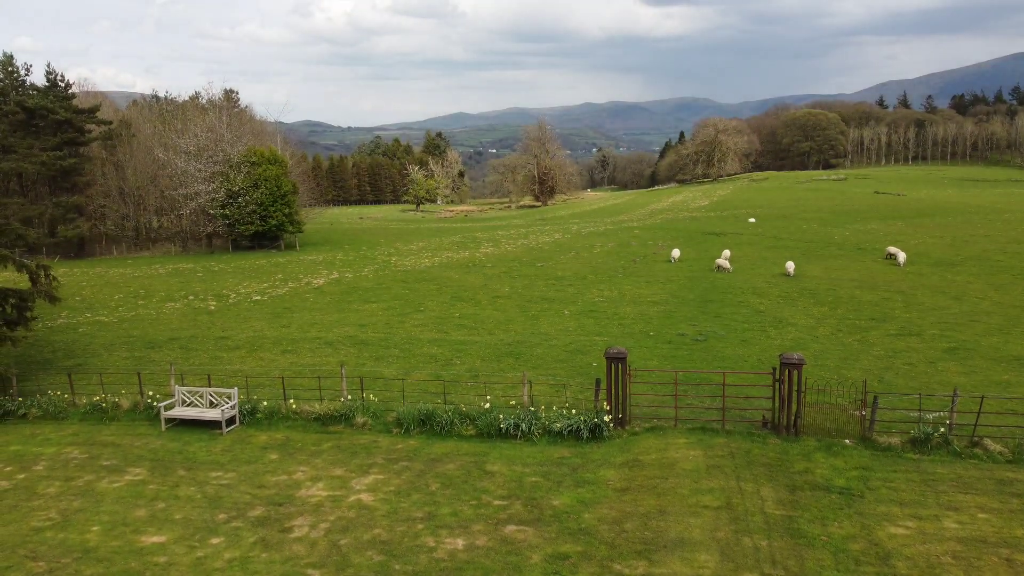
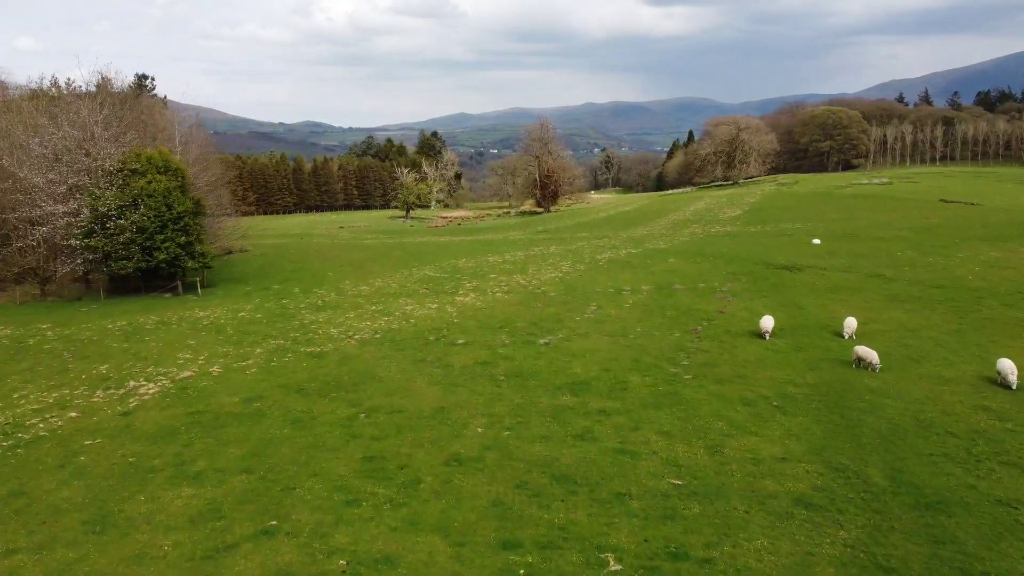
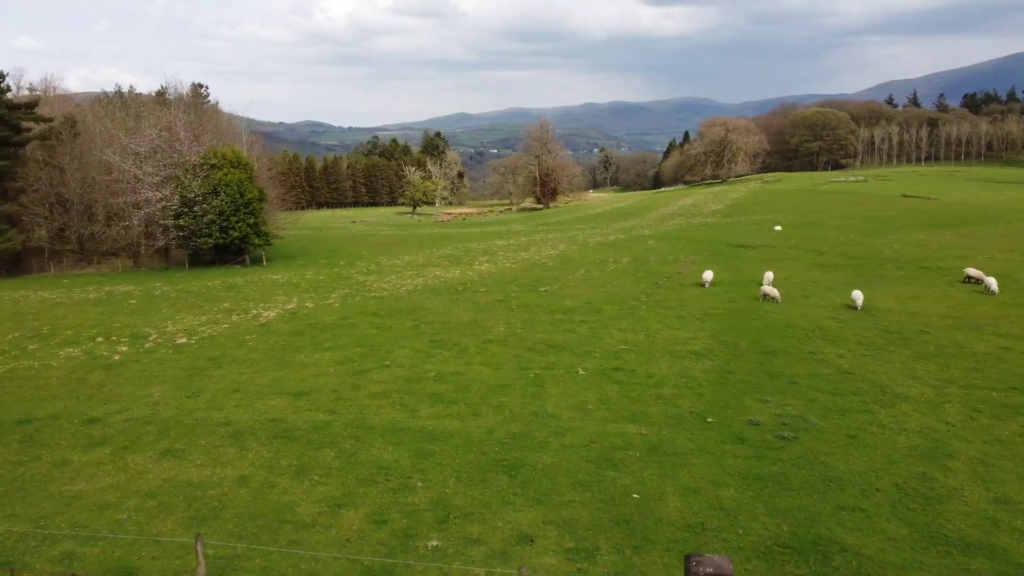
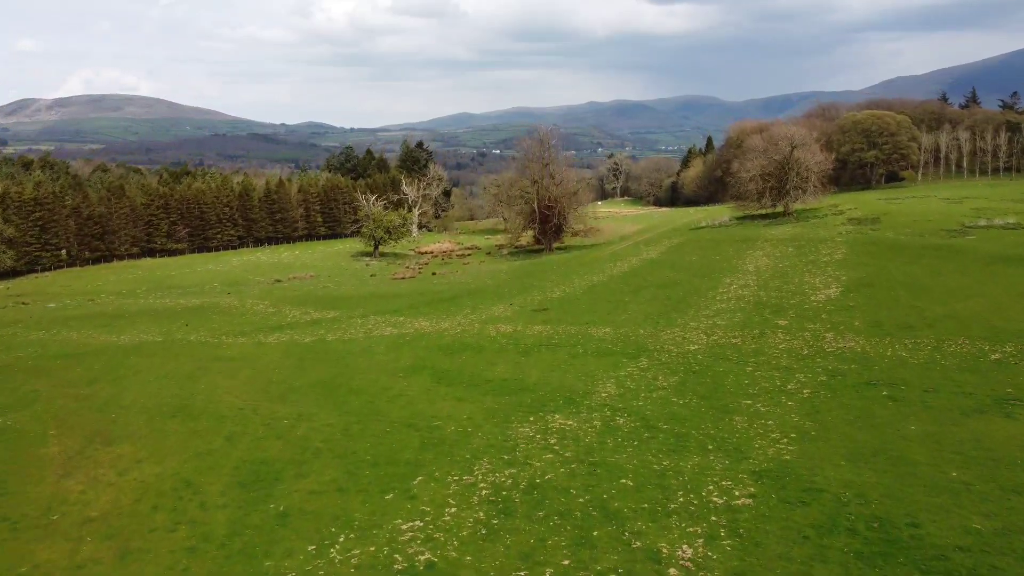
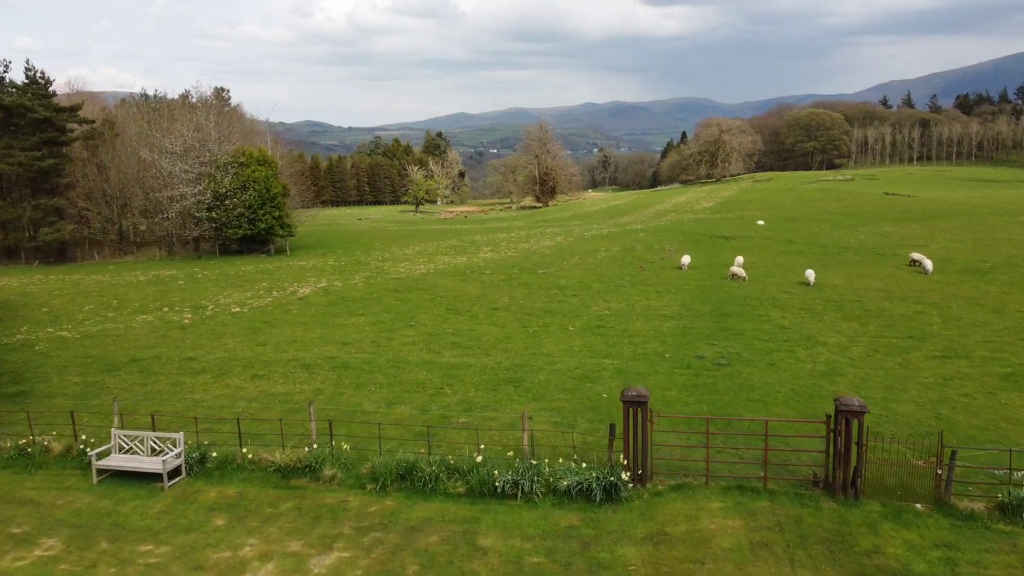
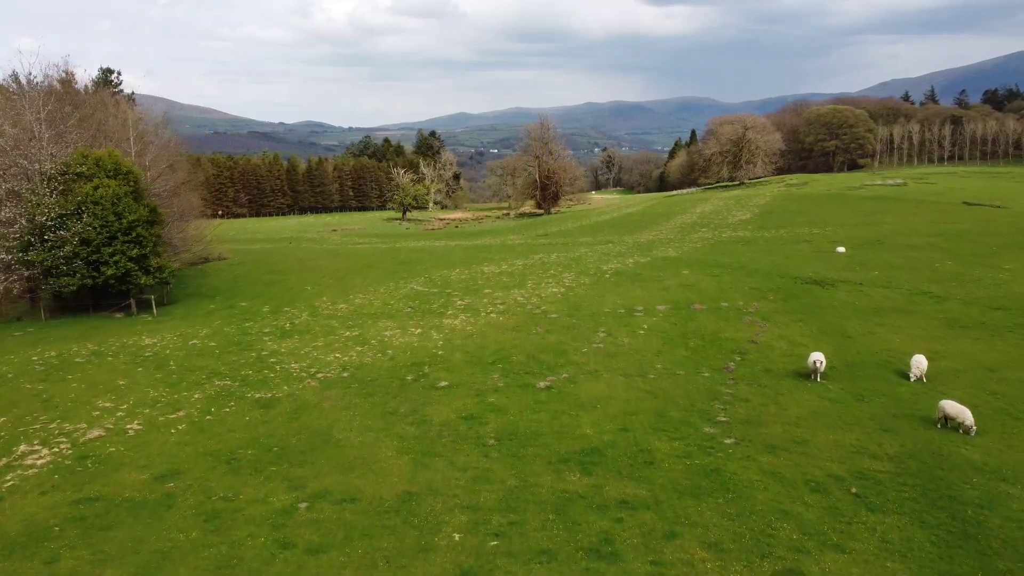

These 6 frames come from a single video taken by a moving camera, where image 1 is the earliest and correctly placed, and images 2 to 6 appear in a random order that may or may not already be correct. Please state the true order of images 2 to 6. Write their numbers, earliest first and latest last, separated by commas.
5, 3, 2, 6, 4
